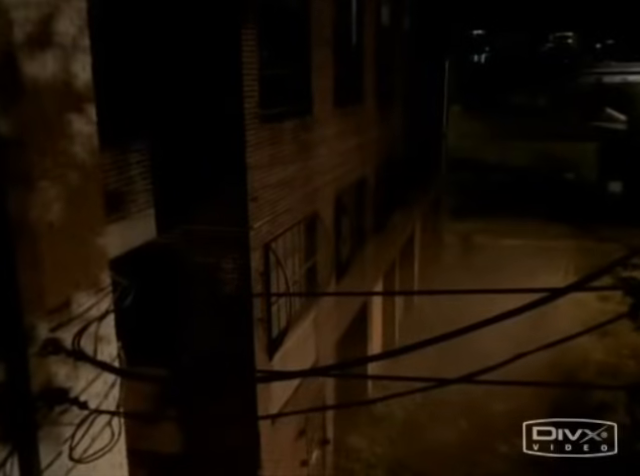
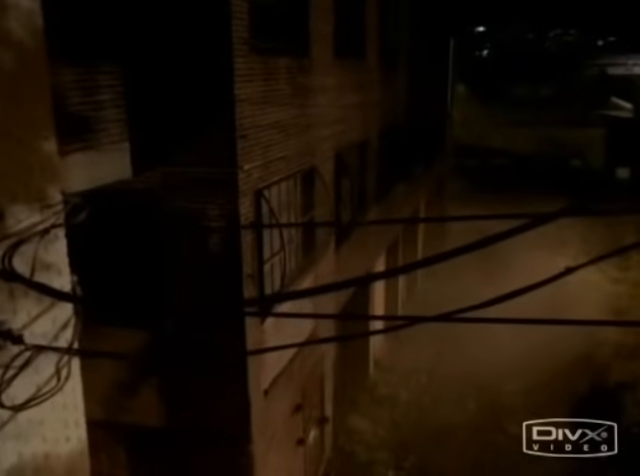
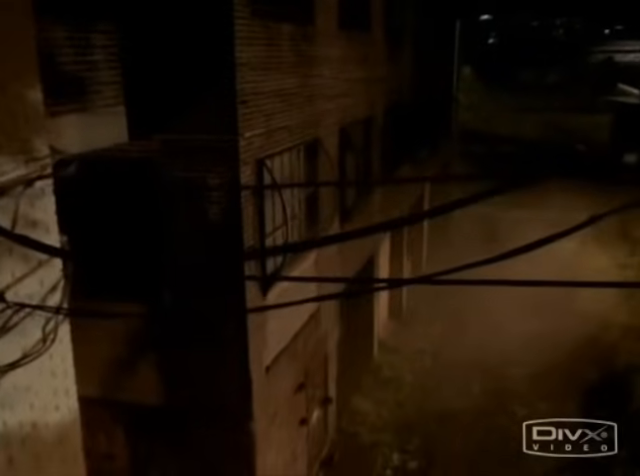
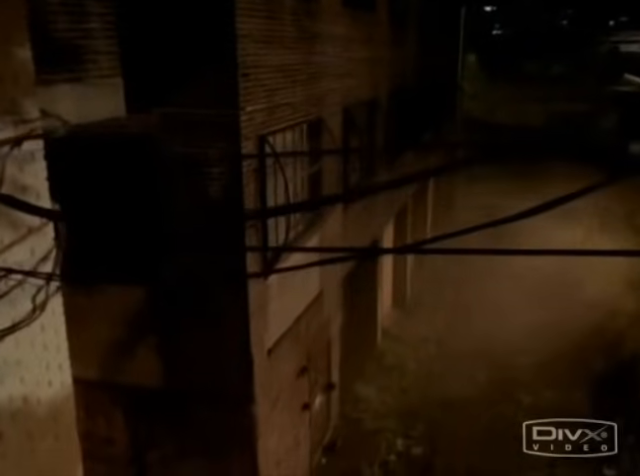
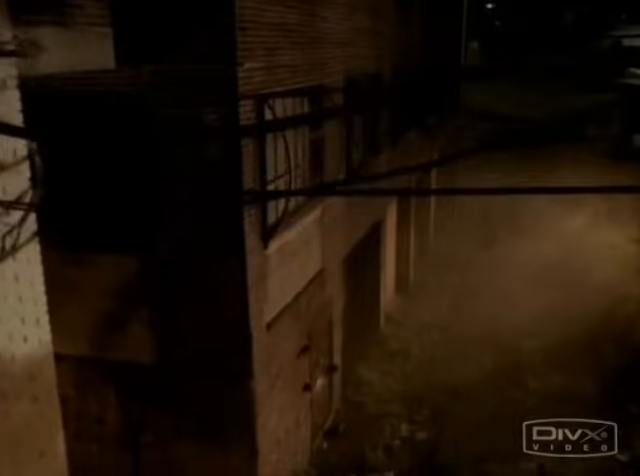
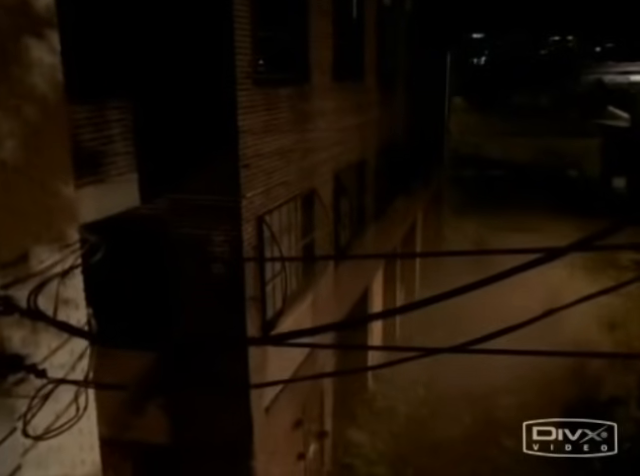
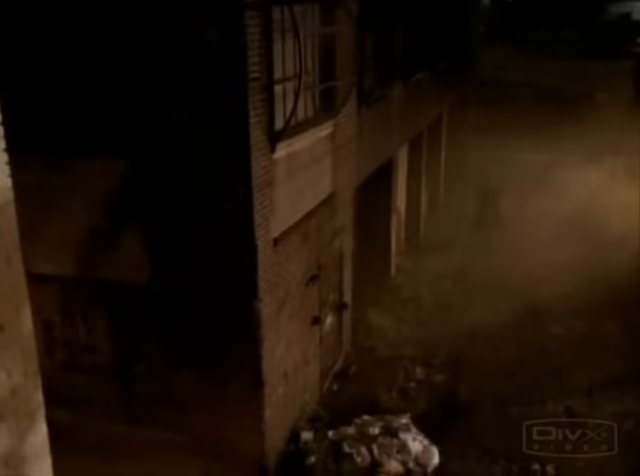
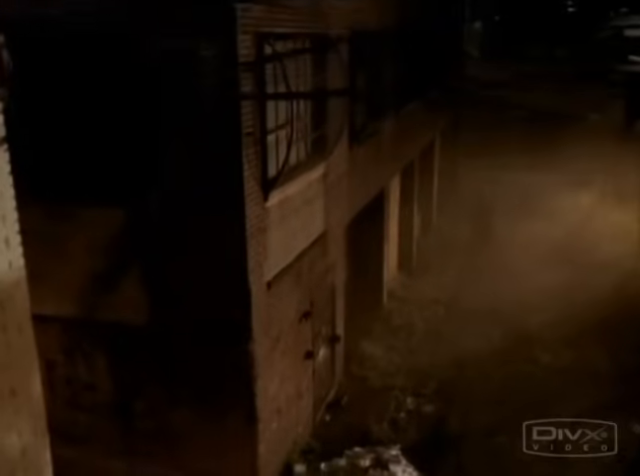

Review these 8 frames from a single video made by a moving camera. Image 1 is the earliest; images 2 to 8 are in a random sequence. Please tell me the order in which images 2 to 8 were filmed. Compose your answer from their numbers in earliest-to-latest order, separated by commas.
6, 2, 3, 4, 5, 8, 7
